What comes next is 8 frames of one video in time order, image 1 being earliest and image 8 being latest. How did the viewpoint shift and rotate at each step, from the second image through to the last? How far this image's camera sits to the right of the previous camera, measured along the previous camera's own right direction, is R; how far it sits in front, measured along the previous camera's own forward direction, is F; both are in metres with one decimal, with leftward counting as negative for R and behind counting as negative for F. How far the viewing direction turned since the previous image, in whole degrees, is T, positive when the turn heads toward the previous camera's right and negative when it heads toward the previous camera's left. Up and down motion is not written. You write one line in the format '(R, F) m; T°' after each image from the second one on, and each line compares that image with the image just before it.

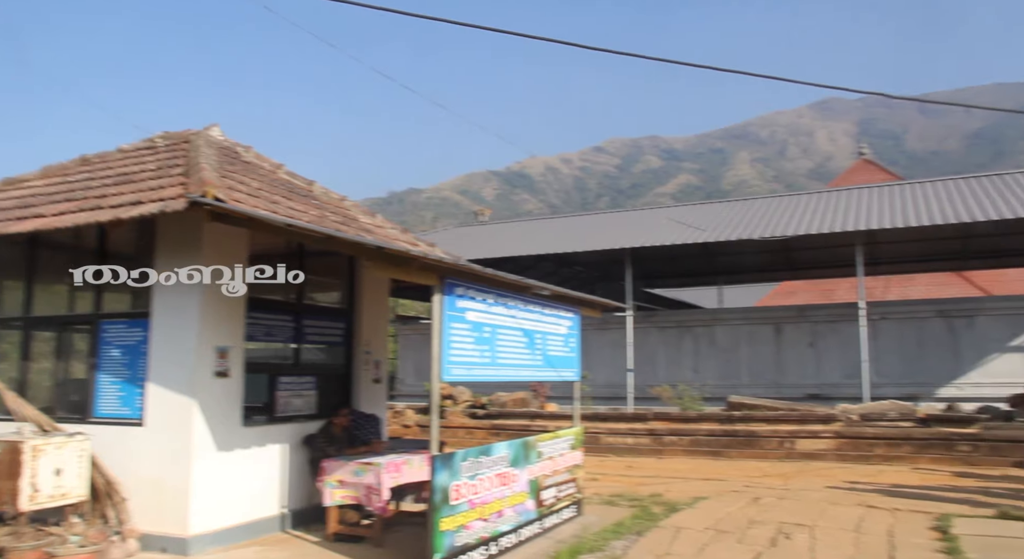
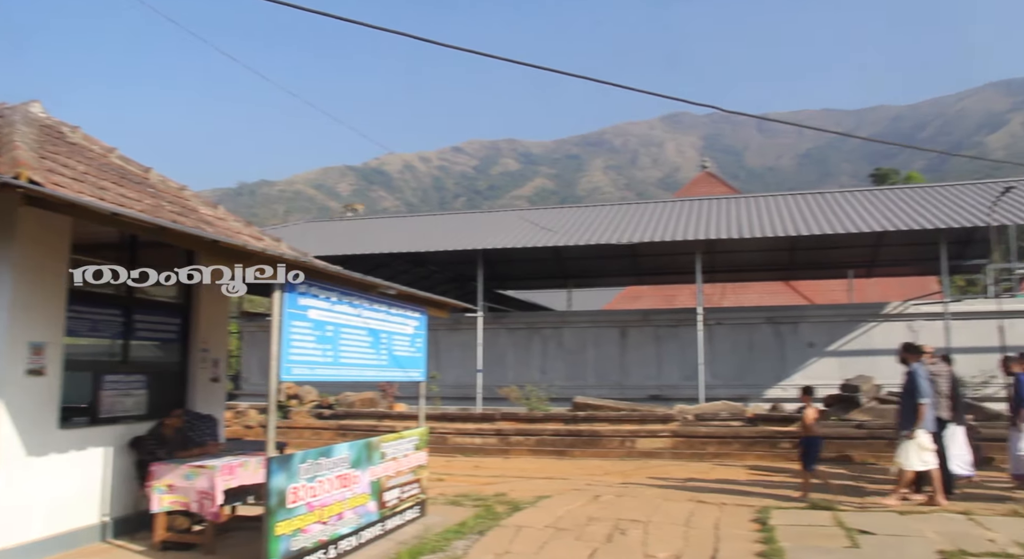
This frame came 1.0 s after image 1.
(+0.7, 0.0) m; +9°
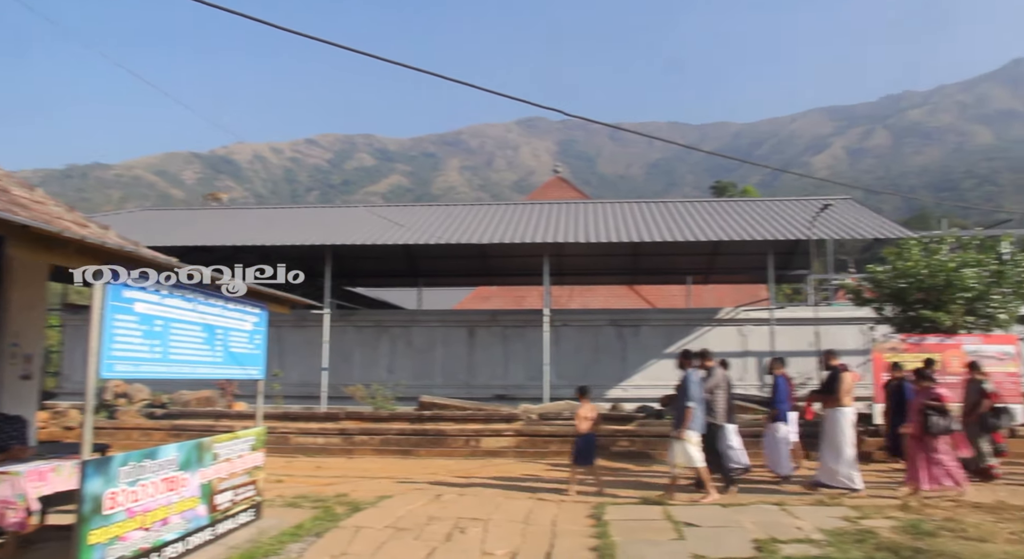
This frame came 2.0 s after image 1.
(+0.7, 0.0) m; +9°
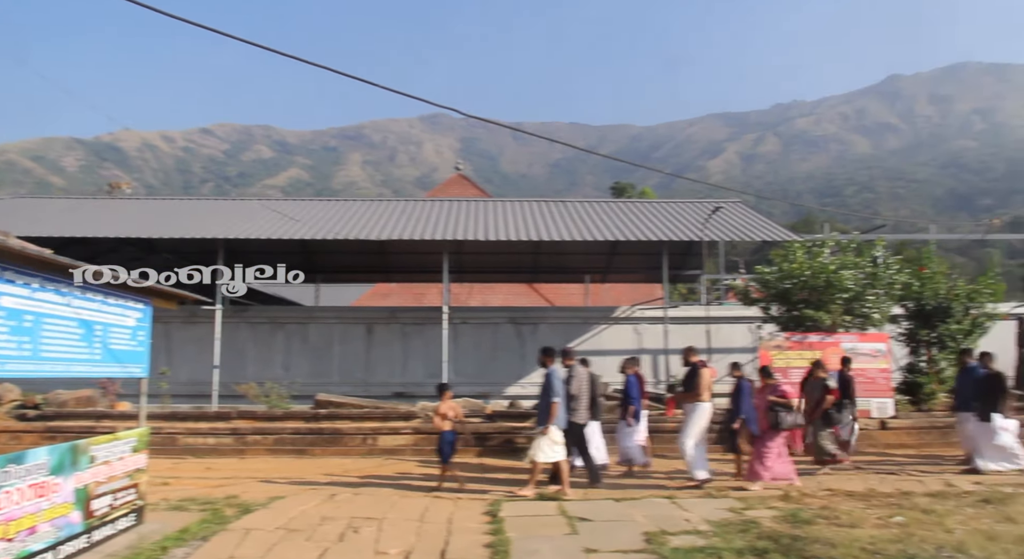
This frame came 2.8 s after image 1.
(+0.4, 0.0) m; +6°
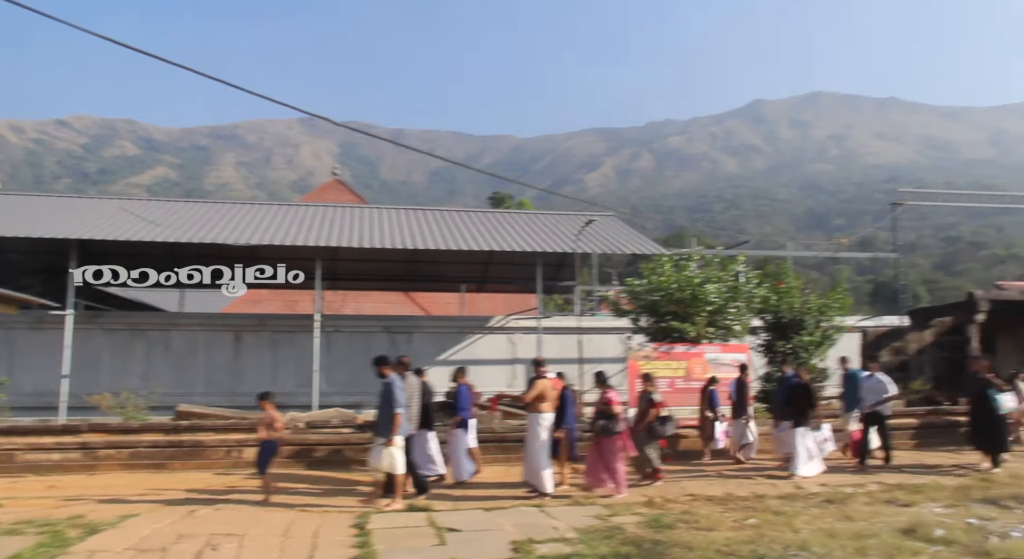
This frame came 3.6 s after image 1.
(+0.6, 0.0) m; +7°
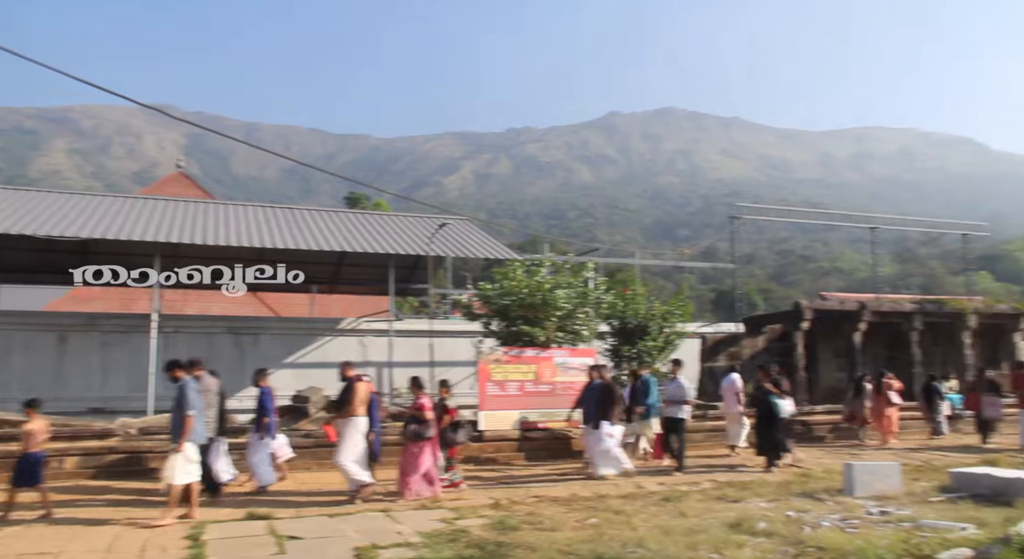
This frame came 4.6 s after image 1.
(+0.7, 0.0) m; +8°
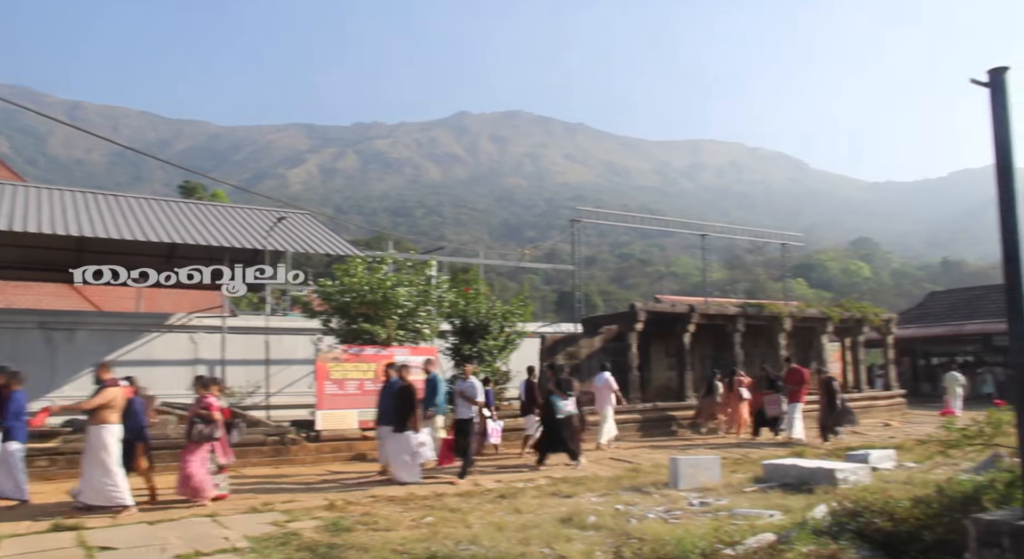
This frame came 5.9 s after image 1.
(+0.8, 0.0) m; +9°
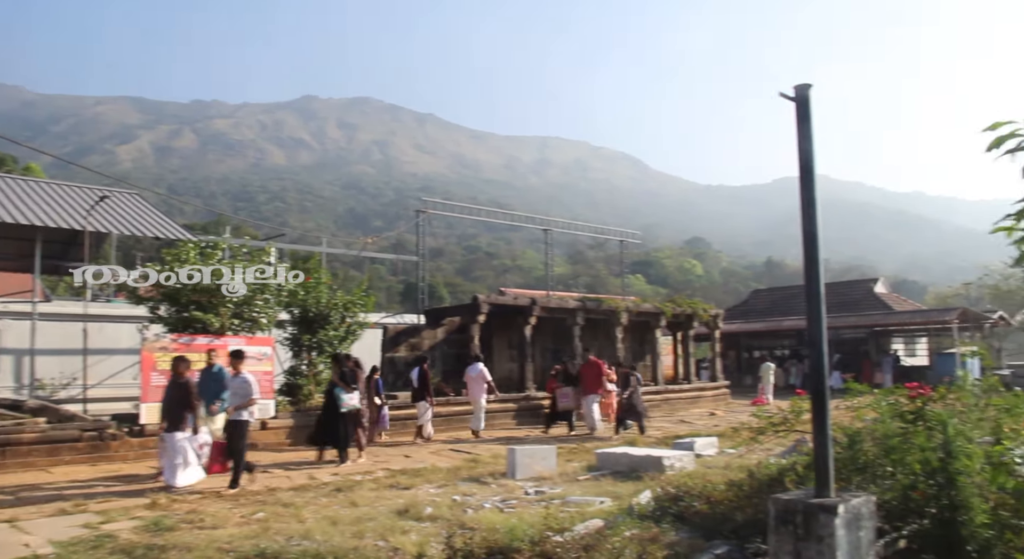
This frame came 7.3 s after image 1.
(+0.7, 0.0) m; +9°
